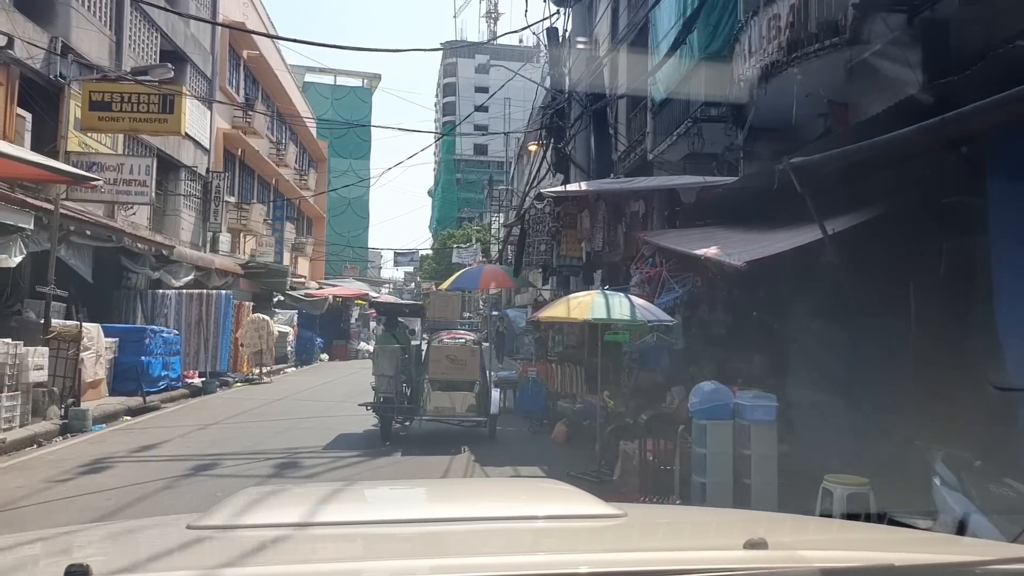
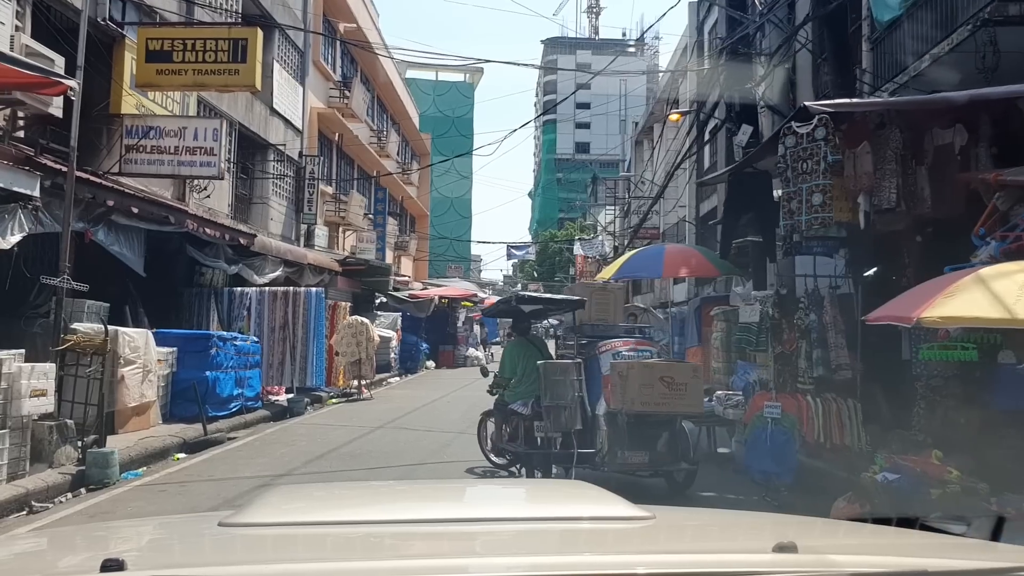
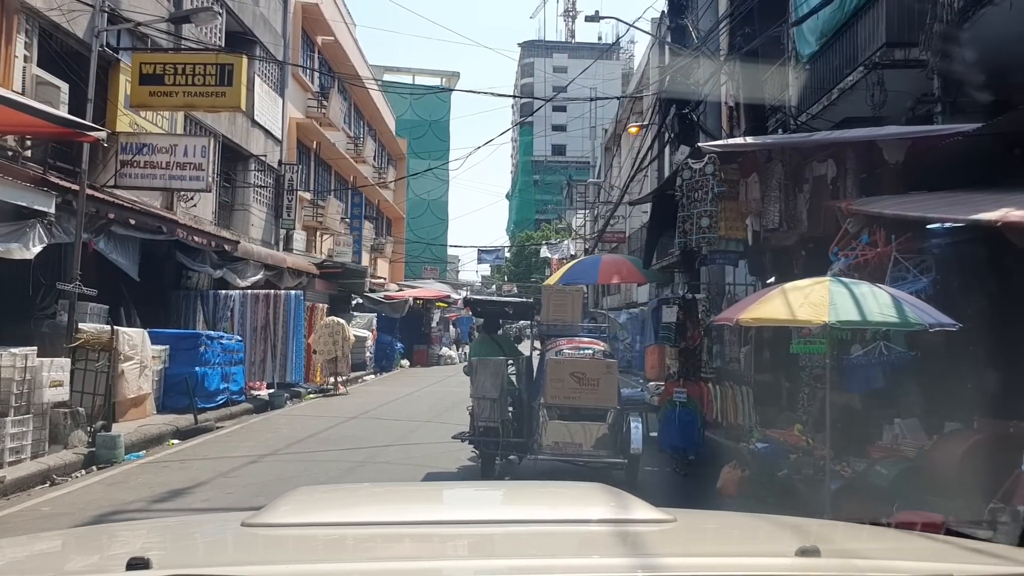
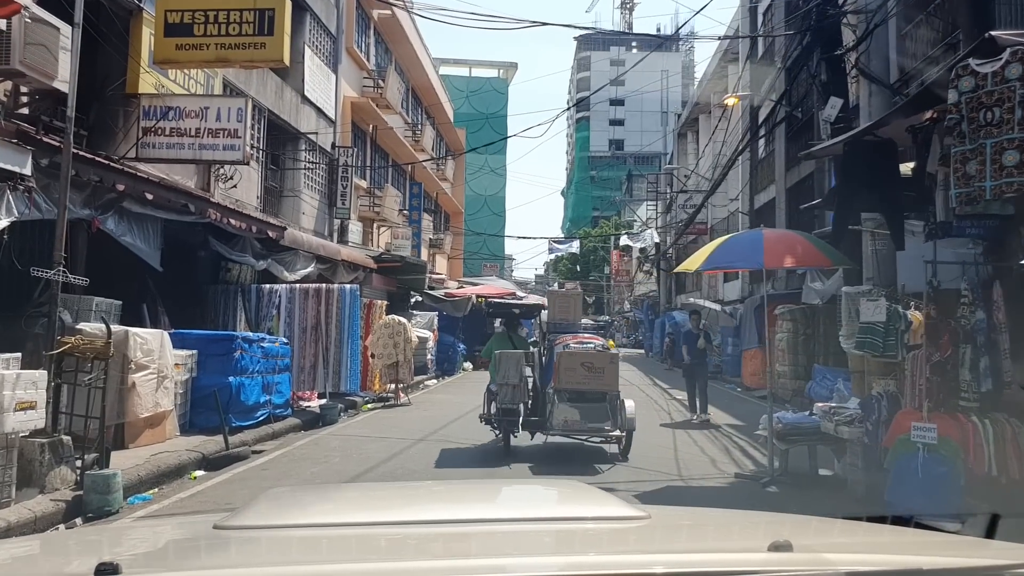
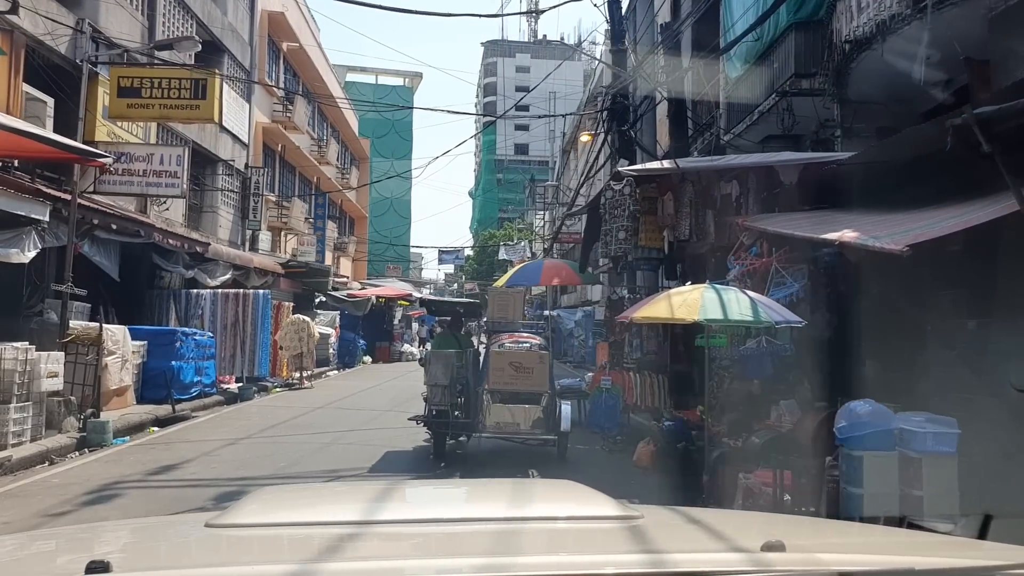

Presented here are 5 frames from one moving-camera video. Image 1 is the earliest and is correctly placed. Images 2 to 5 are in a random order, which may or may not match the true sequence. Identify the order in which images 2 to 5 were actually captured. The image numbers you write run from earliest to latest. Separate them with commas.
5, 3, 2, 4
